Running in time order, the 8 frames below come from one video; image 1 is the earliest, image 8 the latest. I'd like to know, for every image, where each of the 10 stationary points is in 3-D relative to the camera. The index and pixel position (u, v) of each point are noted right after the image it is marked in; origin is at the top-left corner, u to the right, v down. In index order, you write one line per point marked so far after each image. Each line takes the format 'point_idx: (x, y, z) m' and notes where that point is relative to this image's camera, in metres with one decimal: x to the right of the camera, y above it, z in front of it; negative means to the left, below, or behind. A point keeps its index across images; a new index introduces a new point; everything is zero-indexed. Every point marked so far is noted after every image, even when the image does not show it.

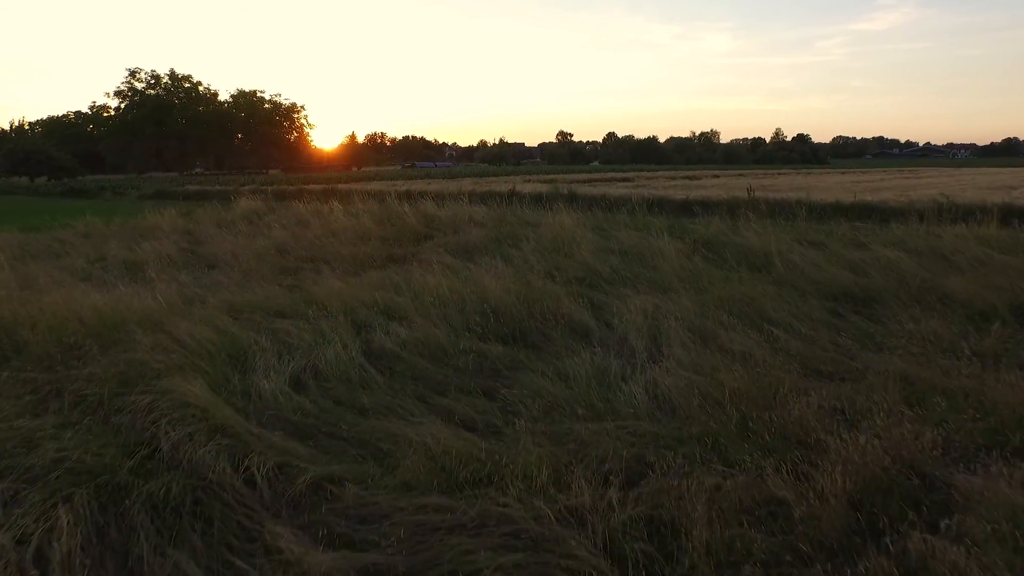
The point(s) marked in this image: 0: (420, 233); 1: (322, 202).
0: (-1.7, +1.0, +12.4) m
1: (-4.9, +2.2, +17.1) m
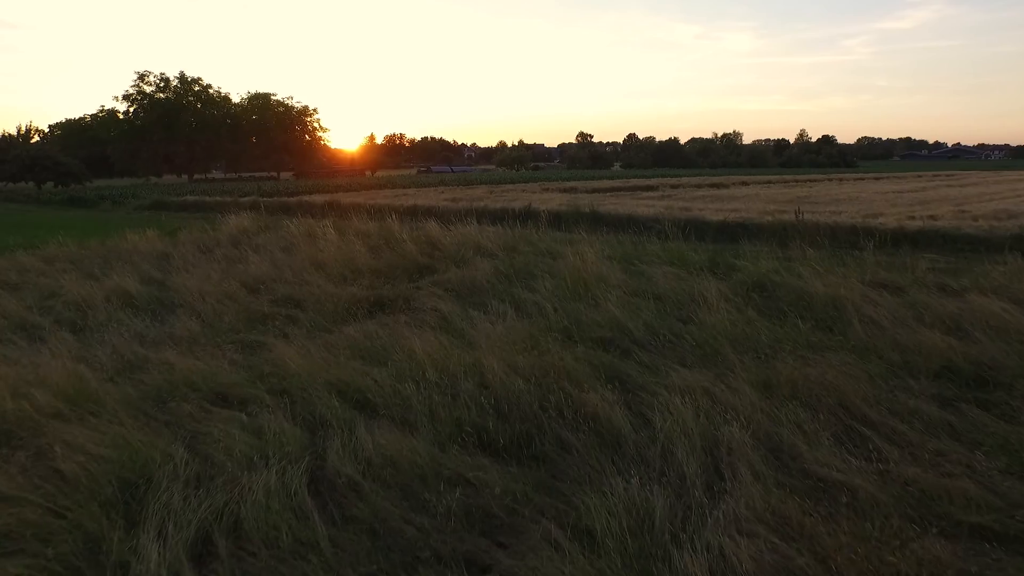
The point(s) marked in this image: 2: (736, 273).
0: (-1.5, +0.4, +10.8) m
1: (-4.6, +1.6, +15.6) m
2: (+3.2, +0.2, +9.3) m
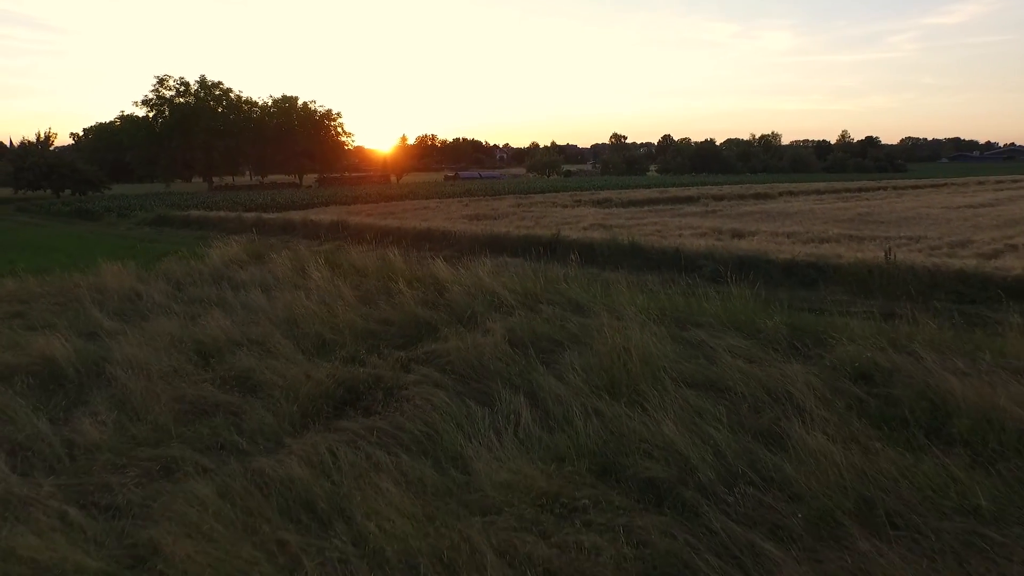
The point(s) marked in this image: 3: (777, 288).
0: (-1.2, -0.5, +8.7) m
1: (-4.0, +0.8, +13.6) m
2: (+3.4, -0.6, +7.0) m
3: (+4.1, 0.0, +10.1) m
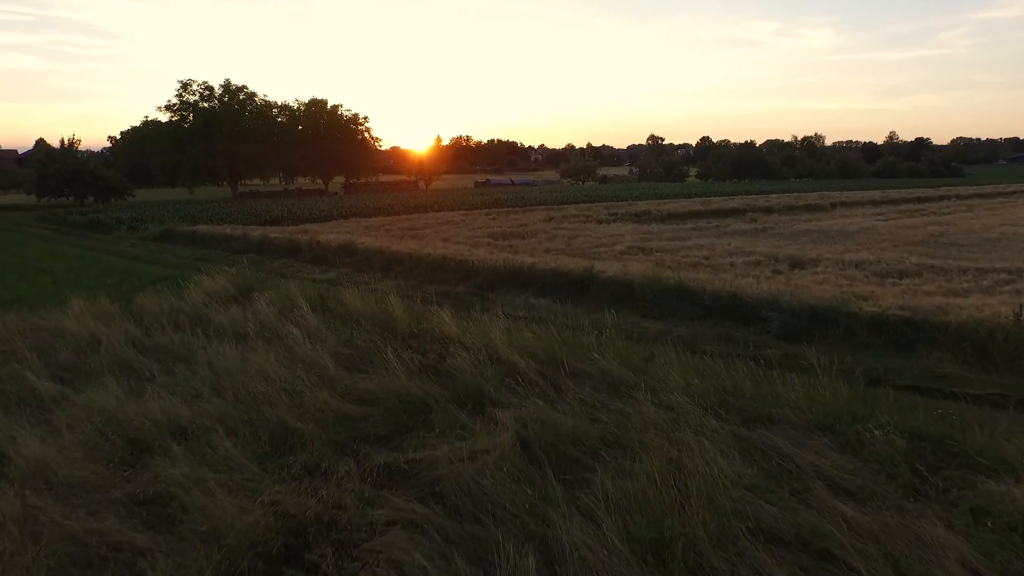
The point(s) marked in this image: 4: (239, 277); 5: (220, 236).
0: (-1.0, -1.2, +6.9) m
1: (-3.6, 0.0, +11.9) m
2: (+3.4, -1.4, +4.9) m
3: (+4.4, -0.8, +8.0) m
4: (-5.4, +0.2, +12.9) m
5: (-8.7, +1.6, +19.5) m
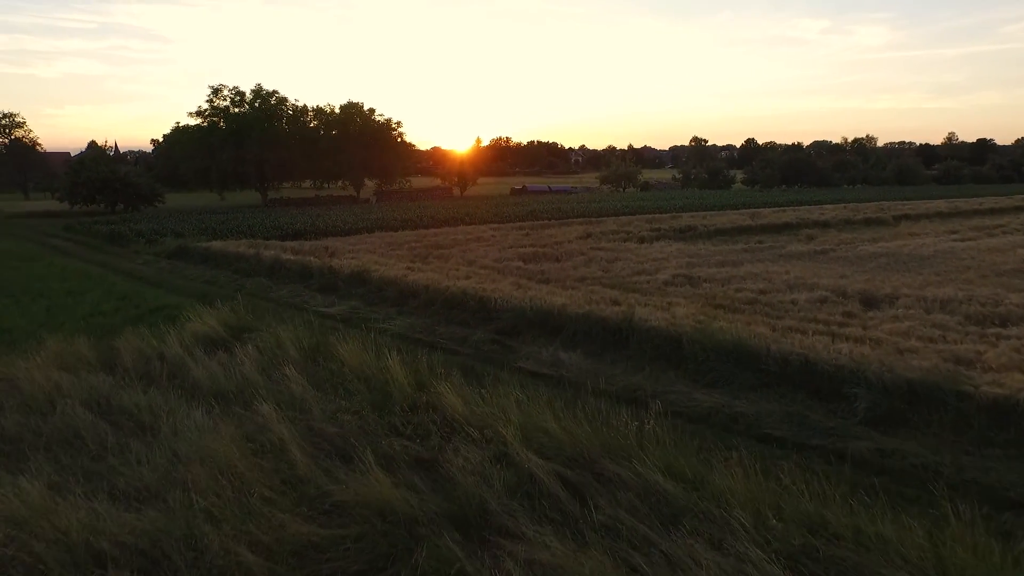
0: (-0.9, -1.9, +5.3) m
1: (-3.2, -0.7, +10.5) m
2: (+3.4, -2.2, +3.0) m
3: (+4.5, -1.6, +6.1) m
4: (-4.9, -0.4, +11.5) m
5: (-7.9, +0.9, +18.3) m
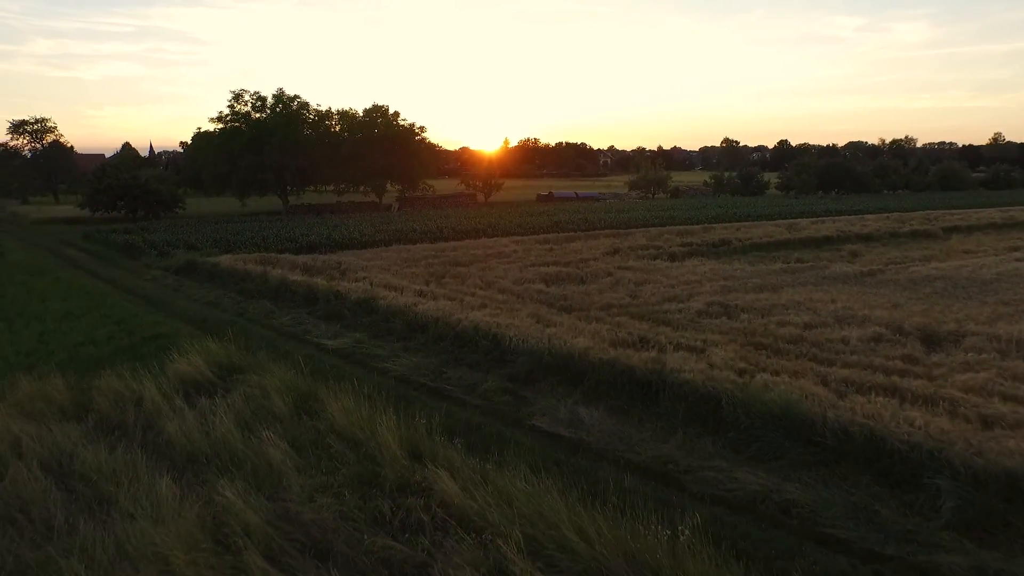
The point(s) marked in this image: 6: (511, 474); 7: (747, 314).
0: (-1.0, -2.5, +4.2) m
1: (-3.0, -1.2, +9.5) m
2: (+3.3, -2.8, +1.8) m
3: (+4.5, -2.2, +4.8) m
4: (-4.6, -1.0, +10.6) m
5: (-7.3, +0.4, +17.5) m
6: (0.0, -1.8, +6.2) m
7: (+4.7, -0.5, +13.1) m
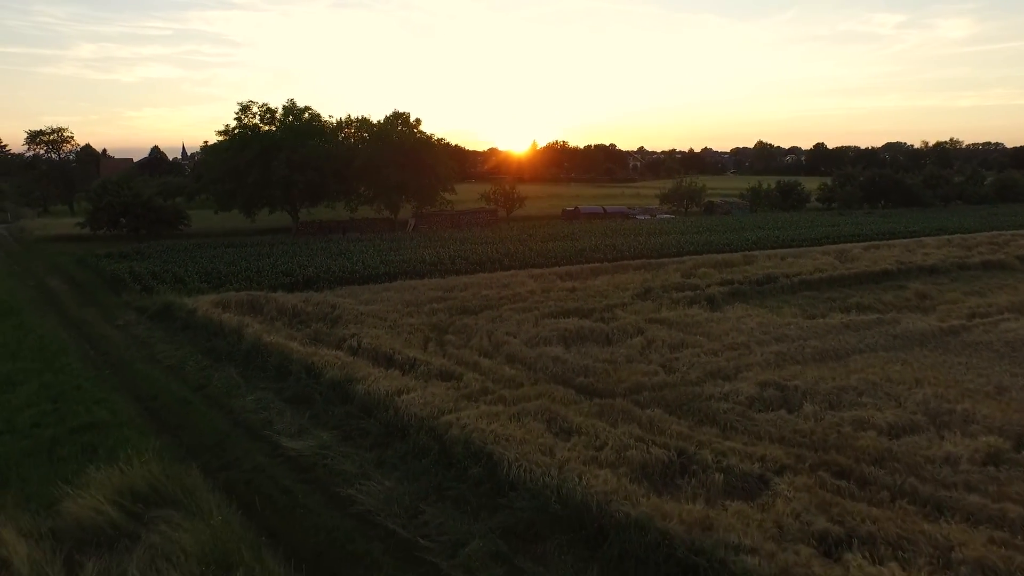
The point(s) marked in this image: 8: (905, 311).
0: (-1.2, -3.8, +1.8) m
1: (-3.0, -2.5, +7.2) m
2: (+2.9, -4.2, -0.8) m
3: (+4.3, -3.6, +2.2) m
4: (-4.6, -2.3, +8.4) m
5: (-7.0, -0.8, +15.4) m
6: (-0.2, -3.1, +3.8) m
7: (+4.8, -1.8, +10.5) m
8: (+10.3, -0.6, +17.1) m
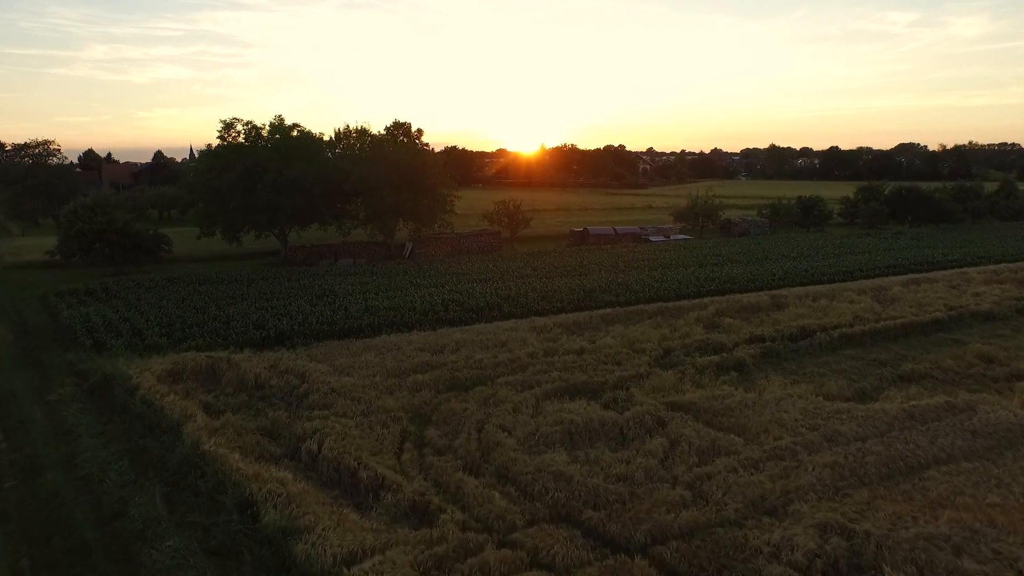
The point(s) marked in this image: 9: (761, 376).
0: (-1.5, -5.4, -0.6) m
1: (-3.2, -4.1, +4.7) m
2: (+2.6, -5.8, -3.3) m
3: (+4.0, -5.1, -0.4) m
4: (-4.8, -3.8, +5.9) m
5: (-7.1, -2.4, +13.0) m
6: (-0.5, -4.7, +1.3) m
7: (+4.7, -3.4, +7.9) m
8: (+10.2, -2.2, +14.5) m
9: (+5.9, -1.9, +15.4) m
